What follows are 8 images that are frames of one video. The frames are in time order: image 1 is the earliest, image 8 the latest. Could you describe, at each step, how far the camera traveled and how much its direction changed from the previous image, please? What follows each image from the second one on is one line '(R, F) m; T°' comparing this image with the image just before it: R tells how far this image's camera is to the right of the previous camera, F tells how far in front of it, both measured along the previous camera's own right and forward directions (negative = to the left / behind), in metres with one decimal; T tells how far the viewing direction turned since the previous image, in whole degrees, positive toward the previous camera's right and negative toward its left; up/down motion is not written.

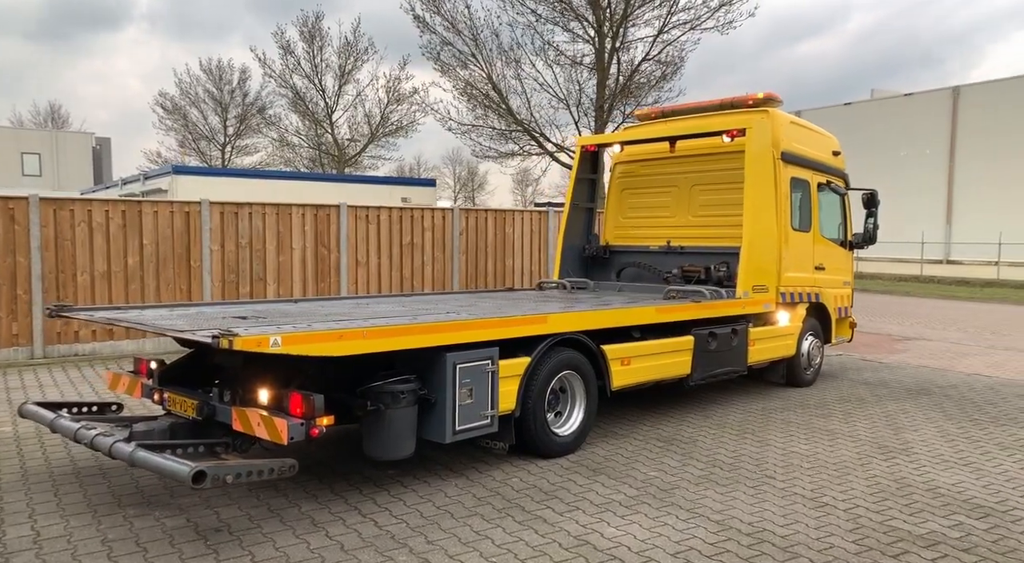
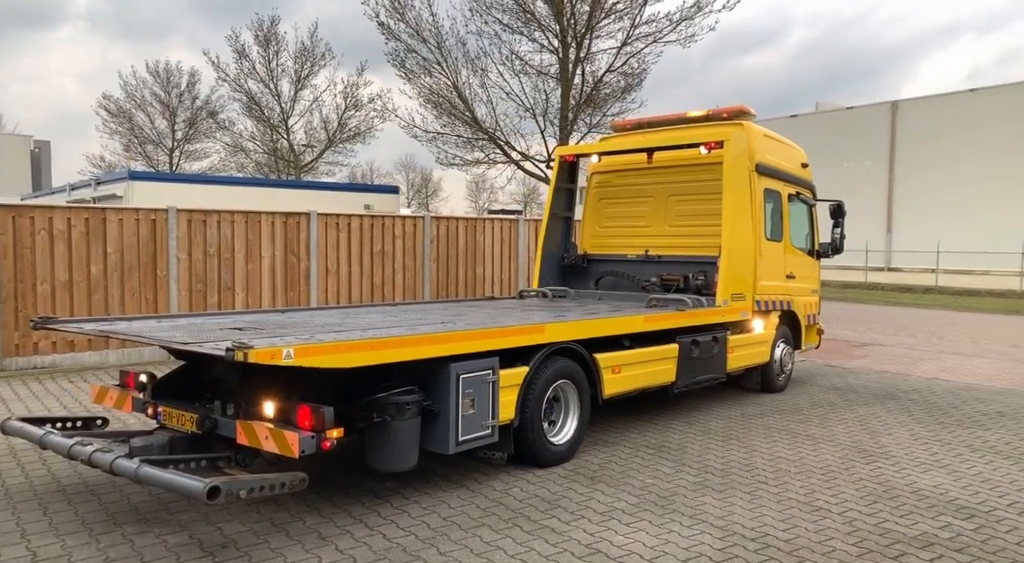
(-0.3, 0.0) m; +3°
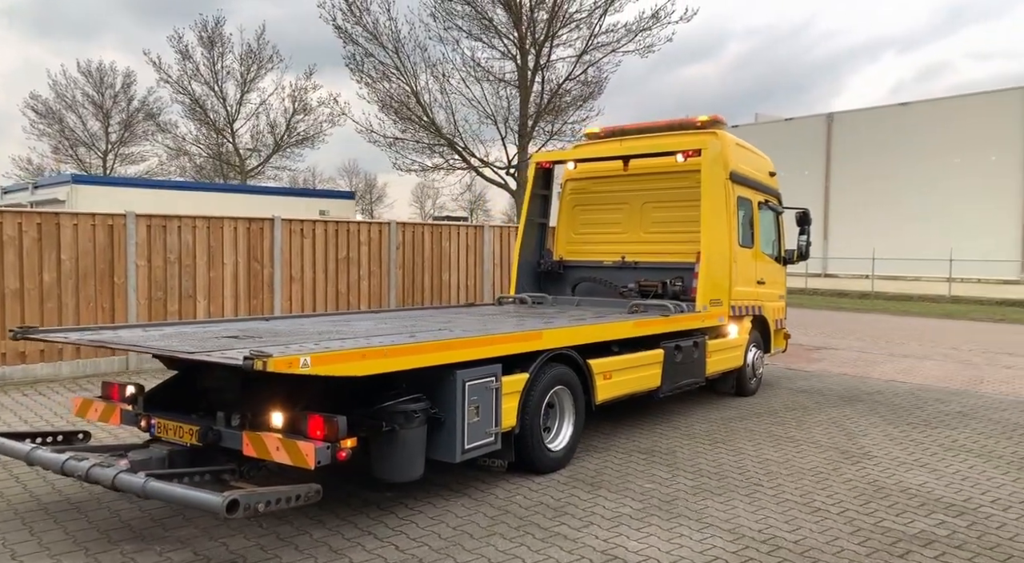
(-0.4, 0.0) m; +4°
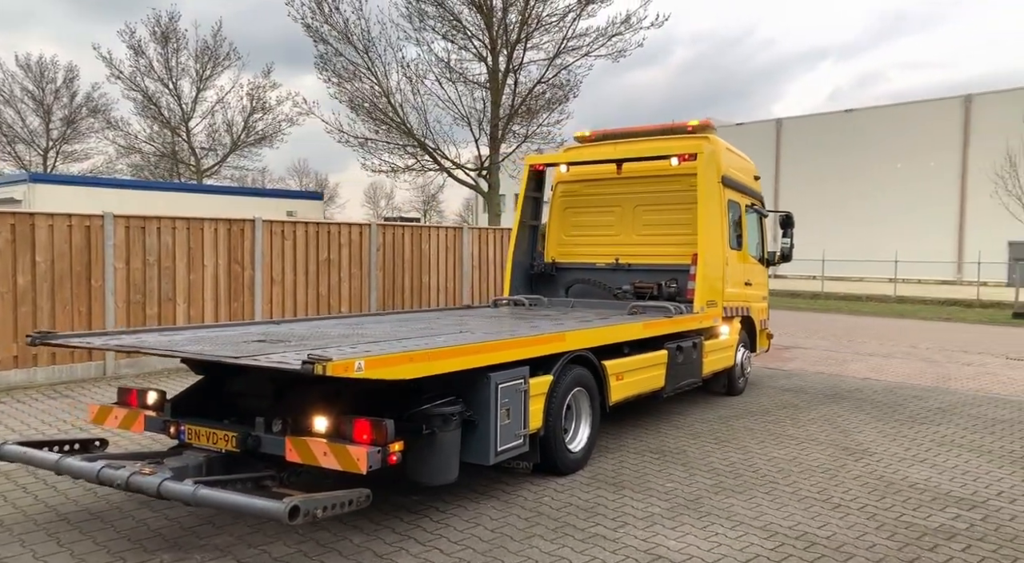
(-0.5, 0.0) m; +3°
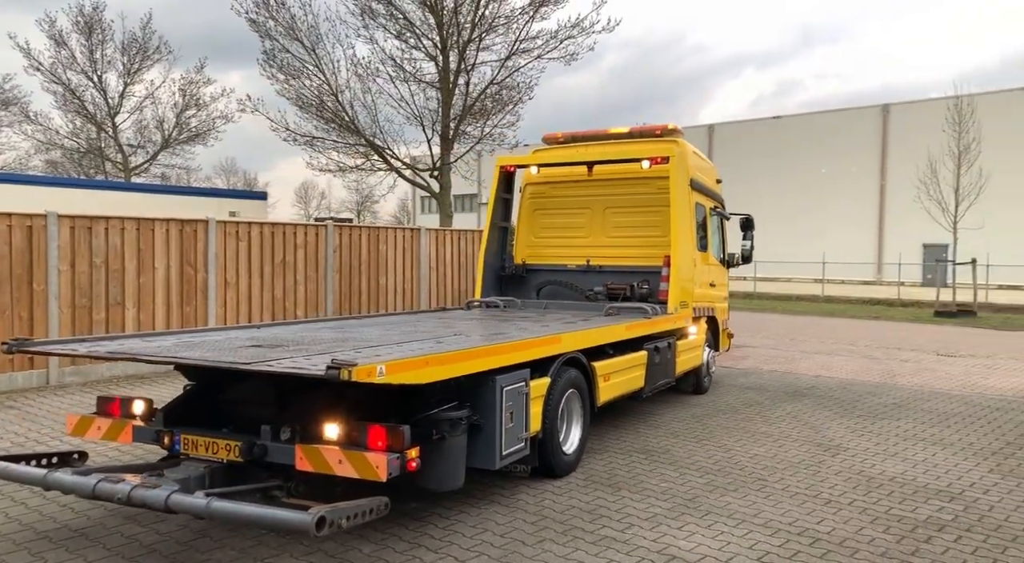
(-0.4, +0.1) m; +5°
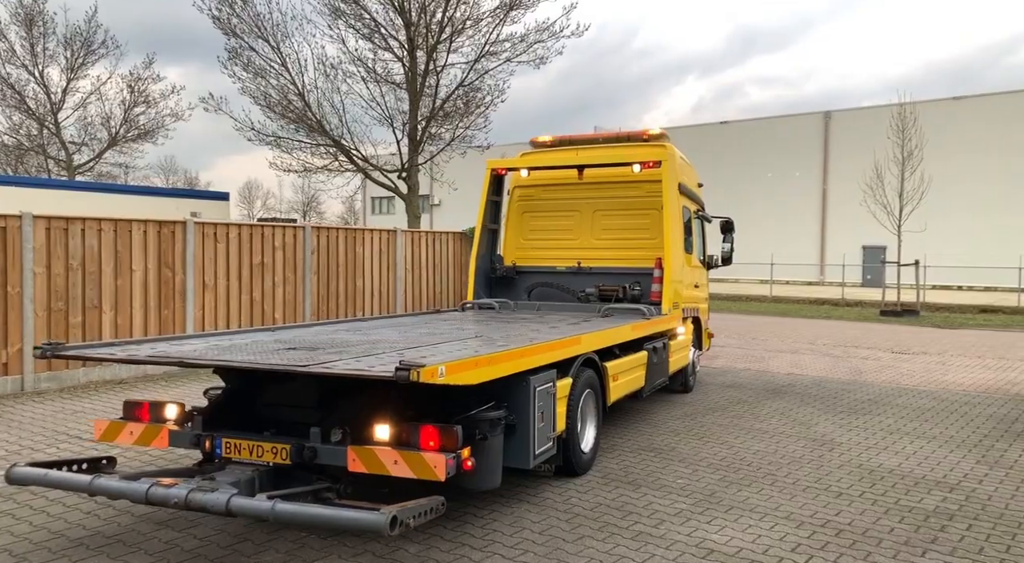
(-0.5, -0.1) m; +4°
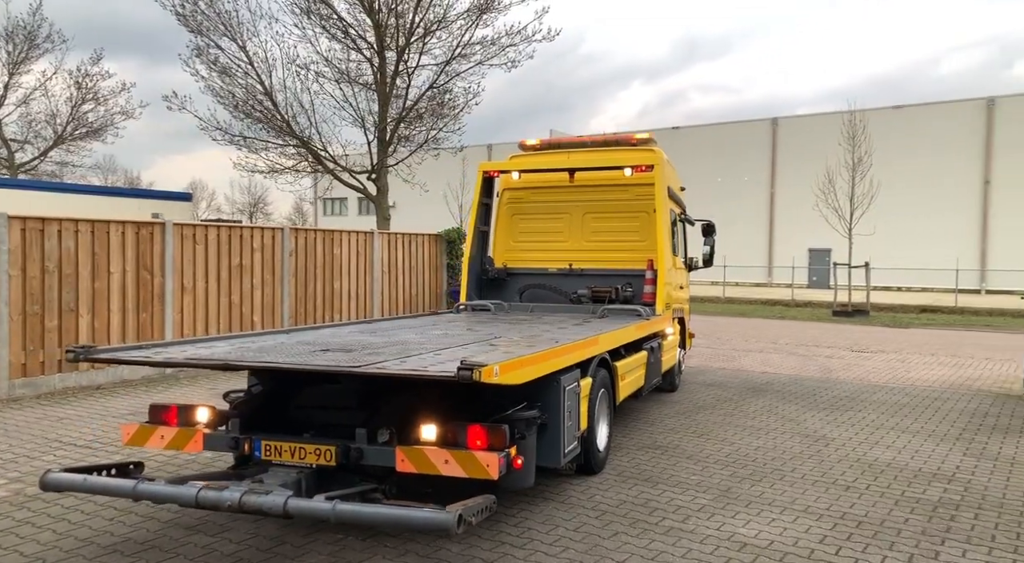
(-0.5, 0.0) m; +4°
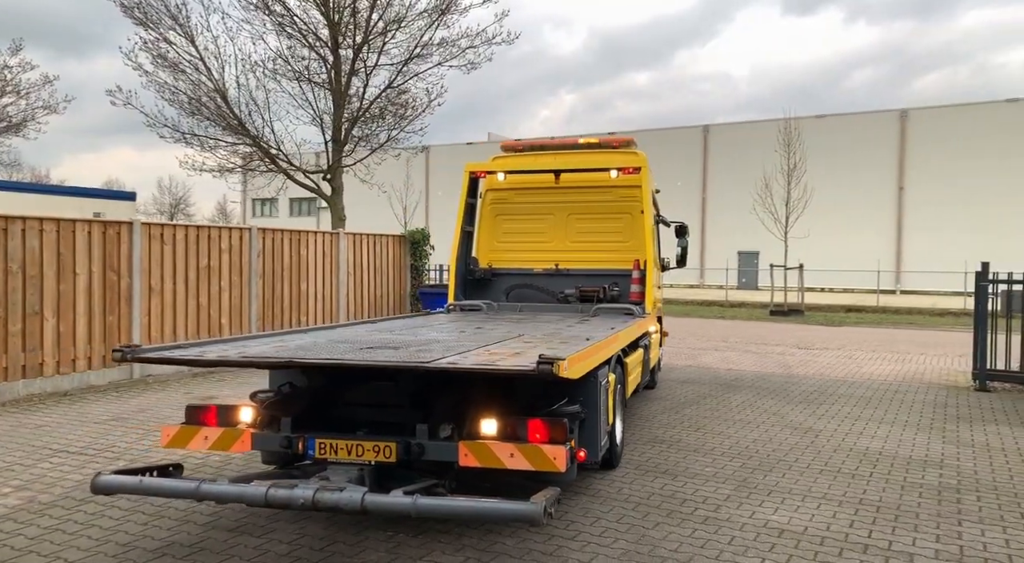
(-0.6, 0.0) m; +5°
